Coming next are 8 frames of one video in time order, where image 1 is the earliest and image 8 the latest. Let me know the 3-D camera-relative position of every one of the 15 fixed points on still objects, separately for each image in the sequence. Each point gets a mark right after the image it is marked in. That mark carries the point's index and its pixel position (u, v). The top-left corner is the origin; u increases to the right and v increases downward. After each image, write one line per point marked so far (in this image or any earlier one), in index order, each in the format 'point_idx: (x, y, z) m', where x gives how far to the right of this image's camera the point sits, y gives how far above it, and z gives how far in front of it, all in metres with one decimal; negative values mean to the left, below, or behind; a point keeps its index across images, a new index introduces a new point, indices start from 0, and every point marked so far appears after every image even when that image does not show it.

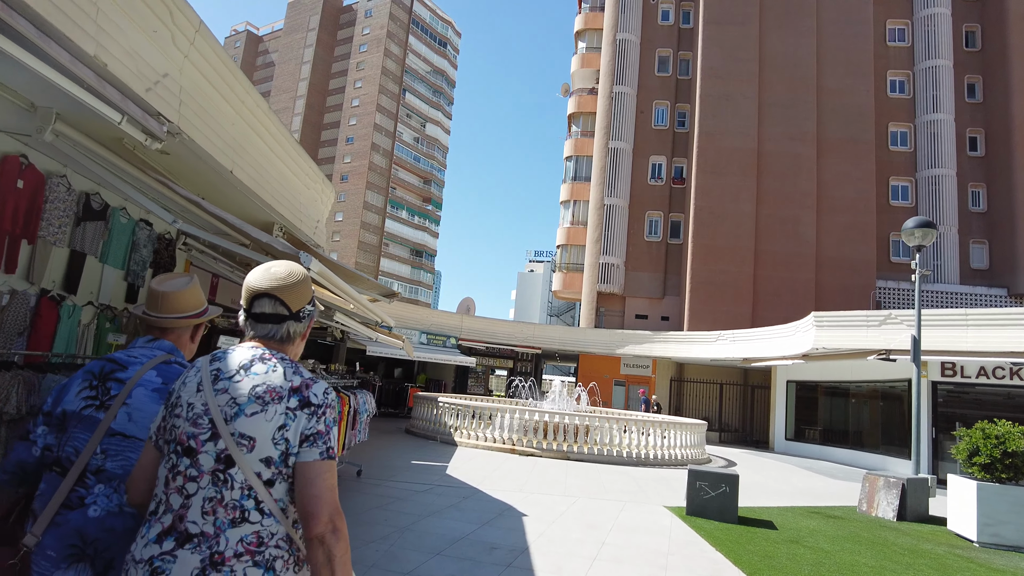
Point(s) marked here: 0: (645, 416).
0: (+3.3, -3.2, +14.9) m
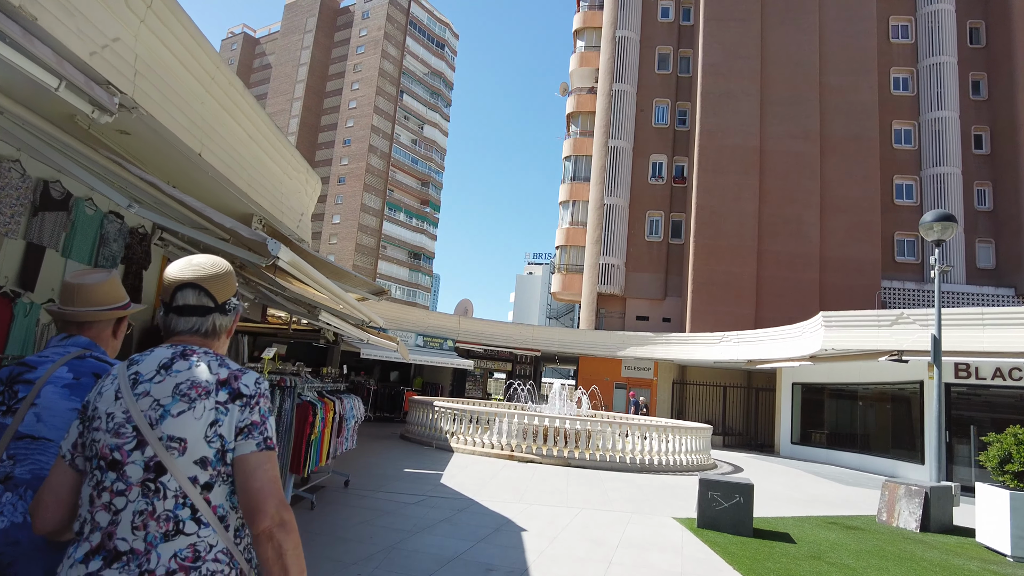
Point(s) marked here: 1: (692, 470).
0: (+3.3, -3.2, +14.4) m
1: (+3.8, -3.8, +12.6) m
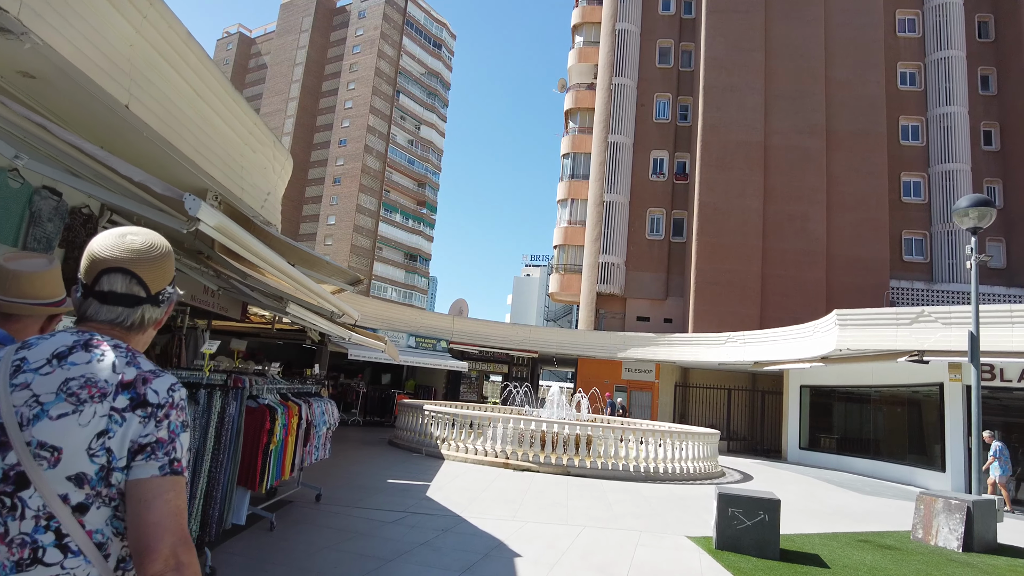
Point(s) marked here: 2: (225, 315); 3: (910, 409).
0: (+3.2, -3.1, +13.6) m
1: (+3.7, -3.7, +11.8) m
2: (-6.2, -0.6, +12.9) m
3: (+9.5, -2.9, +14.3) m
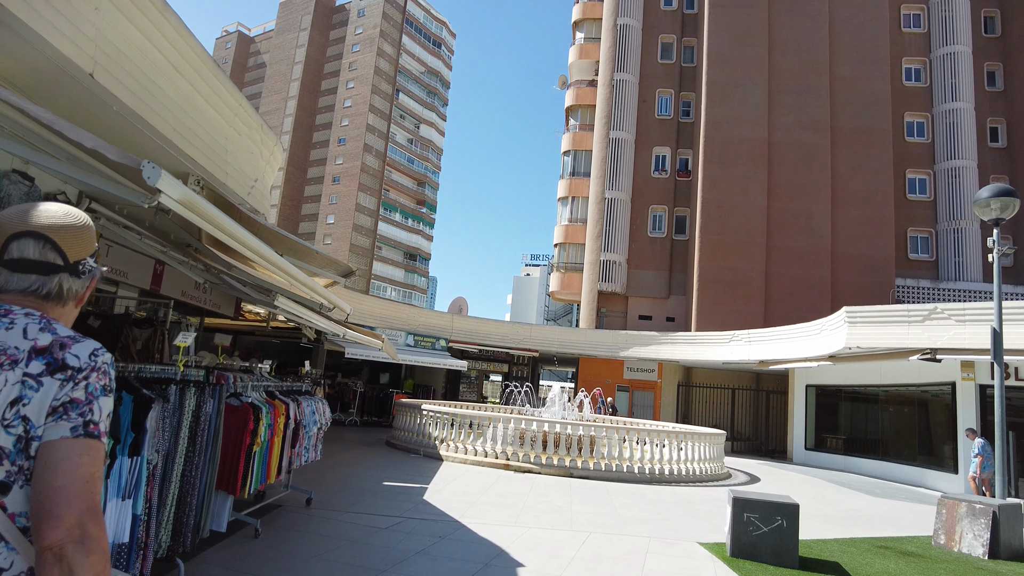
0: (+3.2, -3.0, +13.2) m
1: (+3.7, -3.7, +11.4) m
2: (-6.1, -0.5, +12.5) m
3: (+9.5, -2.8, +14.0) m
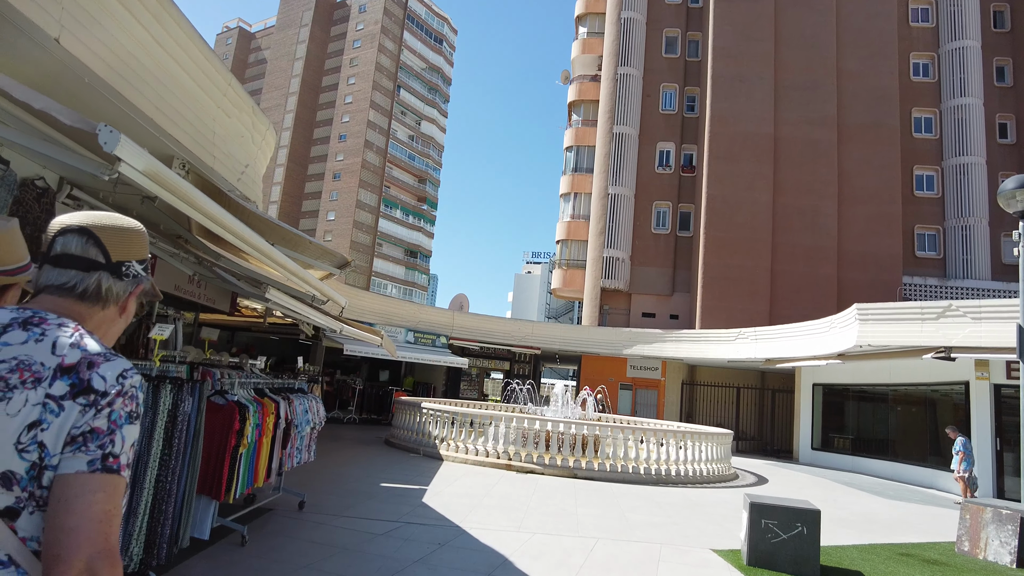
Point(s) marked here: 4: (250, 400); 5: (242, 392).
0: (+3.2, -2.9, +12.9) m
1: (+3.7, -3.6, +11.1) m
2: (-6.1, -0.4, +12.2) m
3: (+9.6, -2.8, +13.7) m
4: (-2.0, -0.9, +4.6) m
5: (-2.1, -0.8, +4.7) m
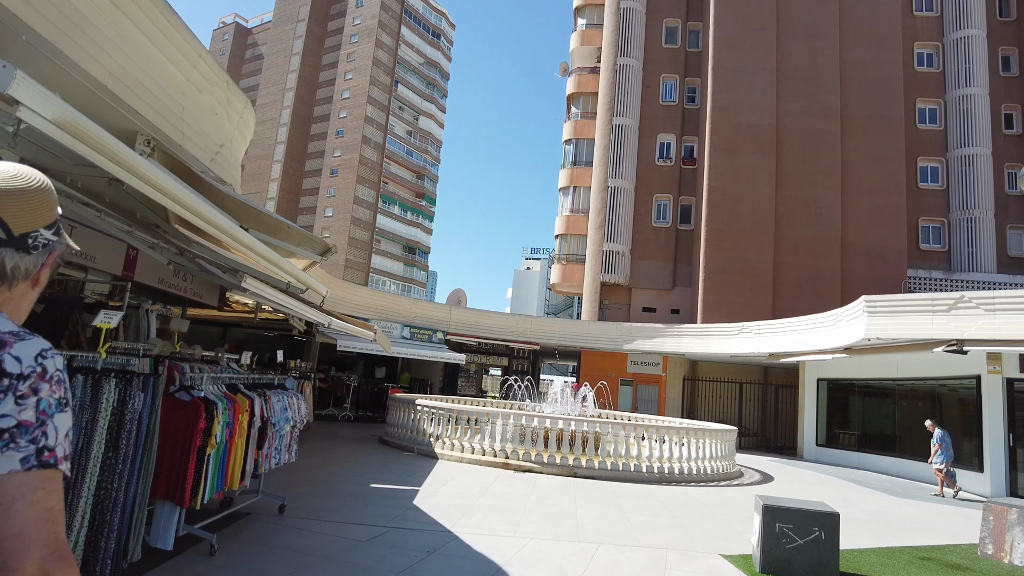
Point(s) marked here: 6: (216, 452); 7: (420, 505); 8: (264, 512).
0: (+3.2, -2.8, +12.5) m
1: (+3.7, -3.4, +10.7) m
2: (-6.2, -0.3, +11.8) m
3: (+9.5, -2.6, +13.3) m
4: (-2.0, -0.8, +4.2) m
5: (-2.2, -0.7, +4.3) m
6: (-2.0, -1.1, +4.0) m
7: (-1.0, -2.3, +6.4) m
8: (-2.2, -2.0, +5.3) m
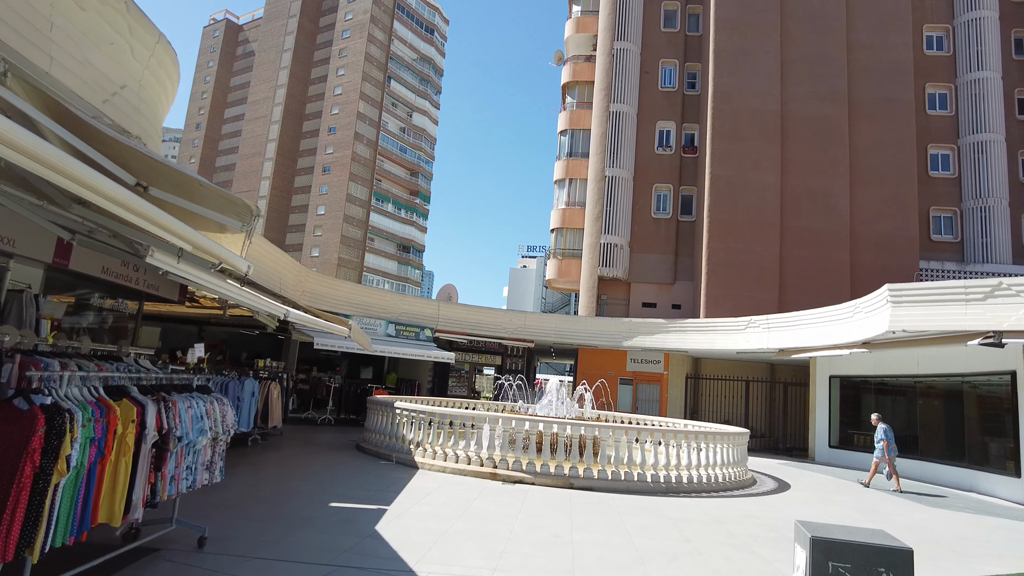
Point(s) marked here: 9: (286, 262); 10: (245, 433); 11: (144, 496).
0: (+3.0, -2.6, +11.5) m
1: (+3.5, -3.2, +9.7) m
2: (-6.3, -0.1, +10.7) m
3: (+9.3, -2.3, +12.3) m
4: (-2.2, -0.6, +3.1) m
5: (-2.3, -0.5, +3.2) m
6: (-2.1, -0.9, +2.9) m
7: (-1.1, -2.1, +5.3) m
8: (-2.4, -1.8, +4.2) m
9: (-5.0, +0.6, +13.3) m
10: (-4.5, -2.5, +10.2) m
11: (-2.1, -1.2, +3.5) m
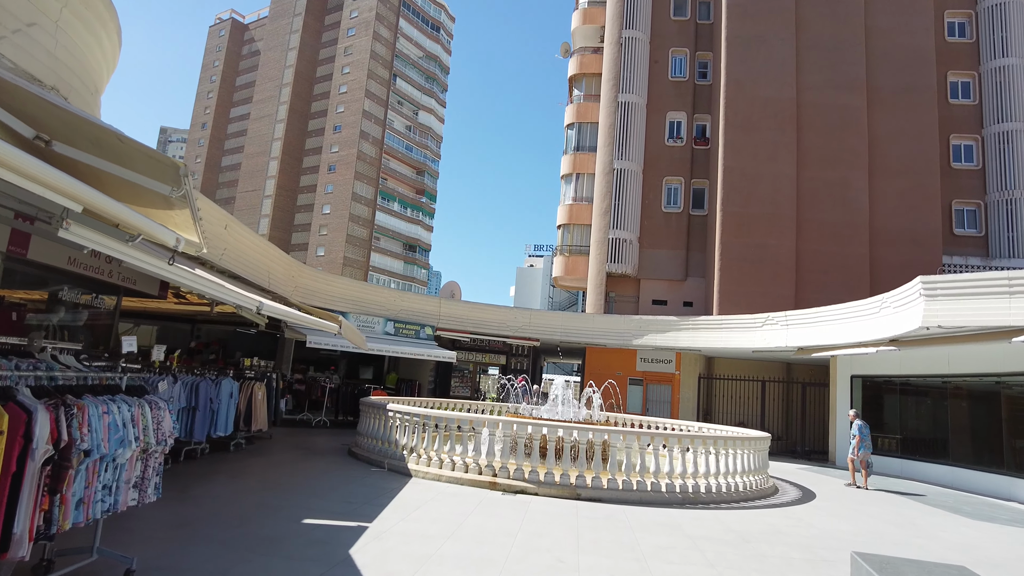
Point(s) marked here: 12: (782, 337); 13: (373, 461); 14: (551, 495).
0: (+3.0, -2.5, +10.7) m
1: (+3.6, -3.1, +8.9) m
2: (-6.3, 0.0, +10.1) m
3: (+9.4, -2.2, +11.4) m
4: (-2.3, -0.5, +2.4) m
5: (-2.4, -0.4, +2.5) m
6: (-2.2, -0.8, +2.2) m
7: (-1.2, -2.0, +4.6) m
8: (-2.4, -1.7, +3.5) m
9: (-4.9, +0.7, +12.6) m
10: (-4.5, -2.4, +9.5) m
11: (-2.2, -1.1, +2.8) m
12: (+6.8, -1.2, +15.1) m
13: (-2.2, -2.7, +9.6) m
14: (+0.5, -2.7, +7.9) m
